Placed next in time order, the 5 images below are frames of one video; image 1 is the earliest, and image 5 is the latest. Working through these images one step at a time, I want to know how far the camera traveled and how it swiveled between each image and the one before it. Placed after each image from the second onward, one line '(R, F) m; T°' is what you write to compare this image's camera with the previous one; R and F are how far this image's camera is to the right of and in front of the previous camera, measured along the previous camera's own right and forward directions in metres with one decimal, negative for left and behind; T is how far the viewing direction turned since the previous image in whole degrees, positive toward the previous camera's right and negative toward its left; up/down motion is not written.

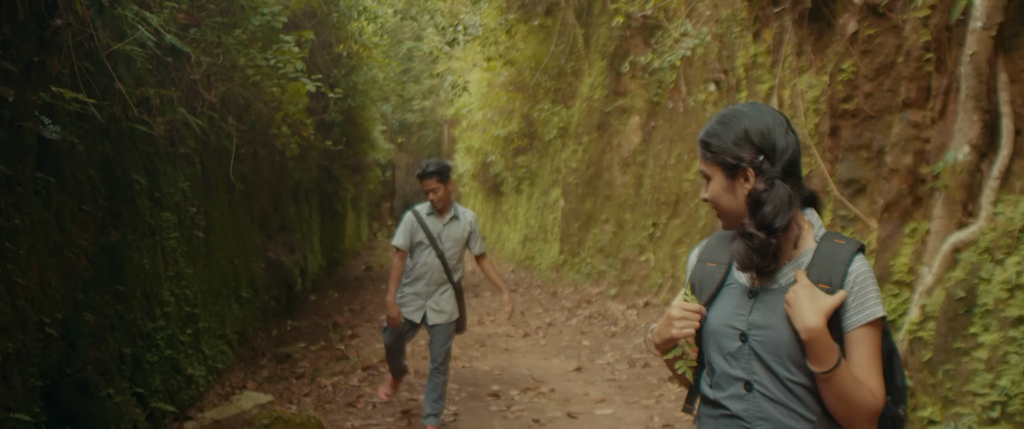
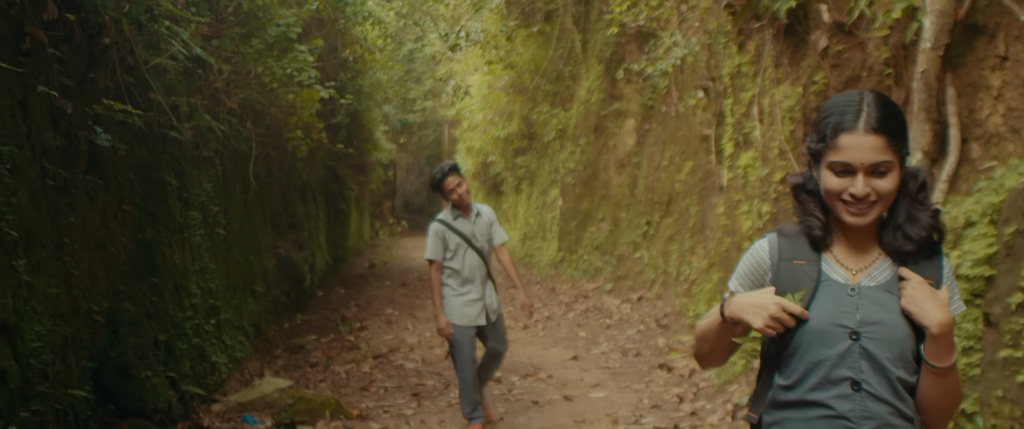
(0.0, -0.6) m; 0°
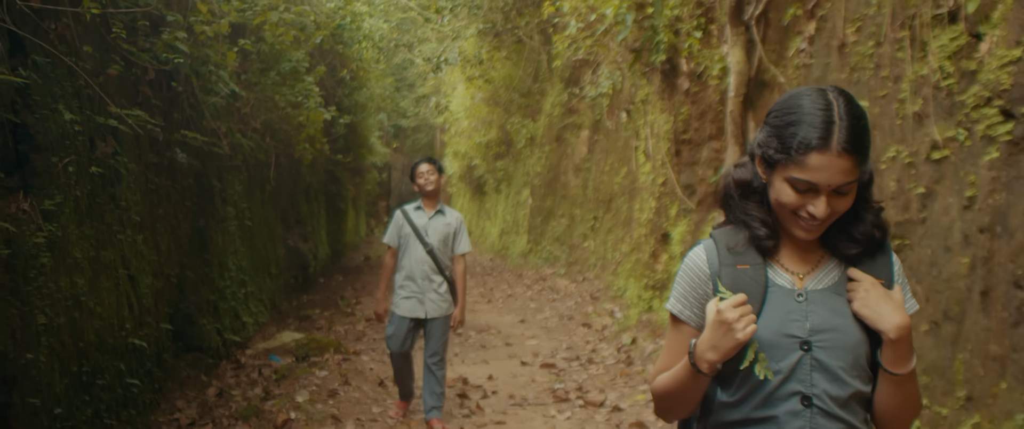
(+0.5, -2.5) m; 0°
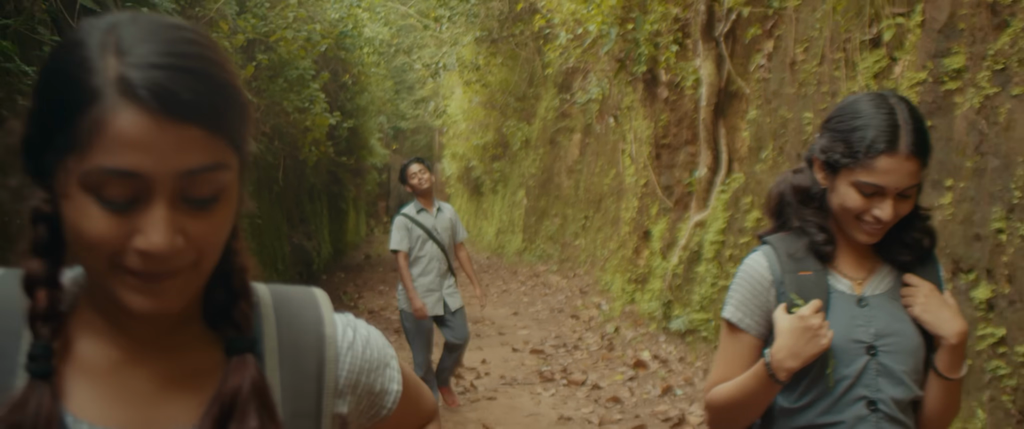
(+0.1, -0.7) m; 0°
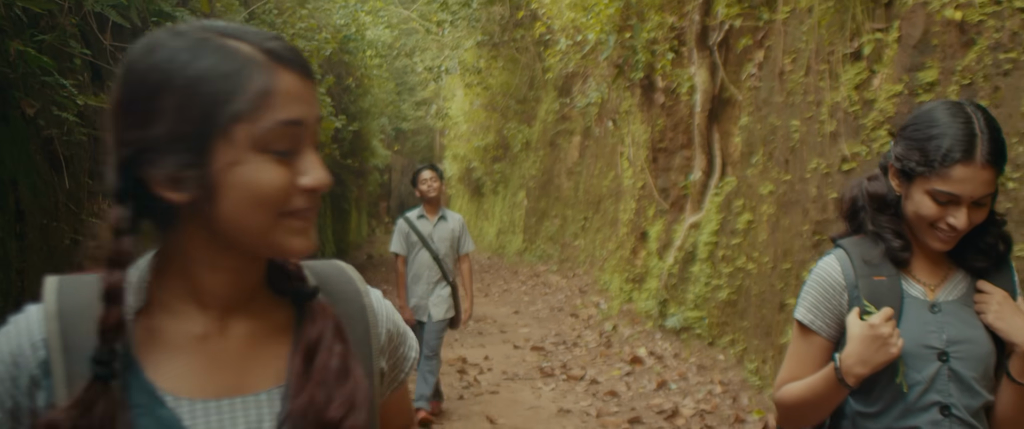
(0.0, -0.3) m; 0°
